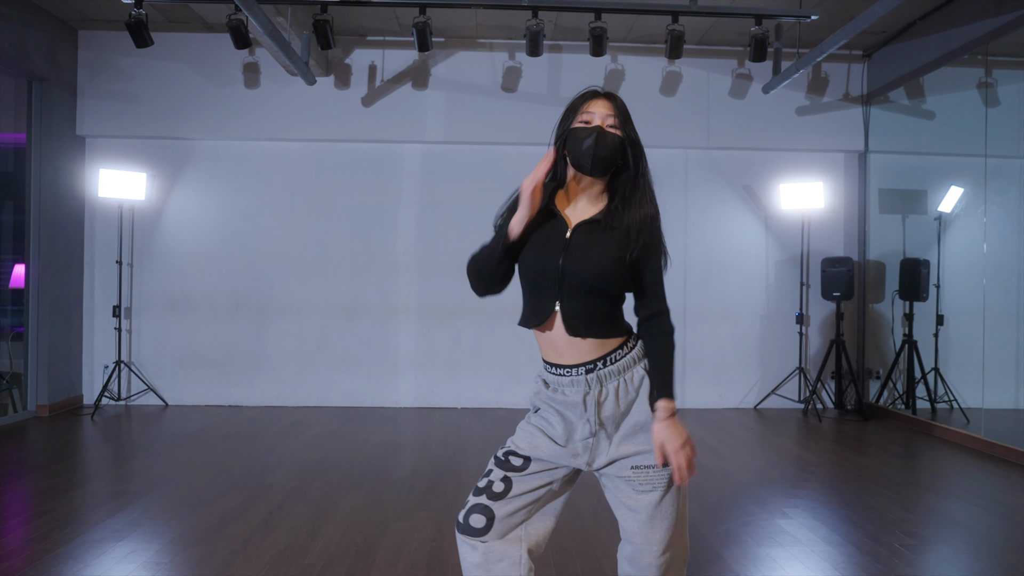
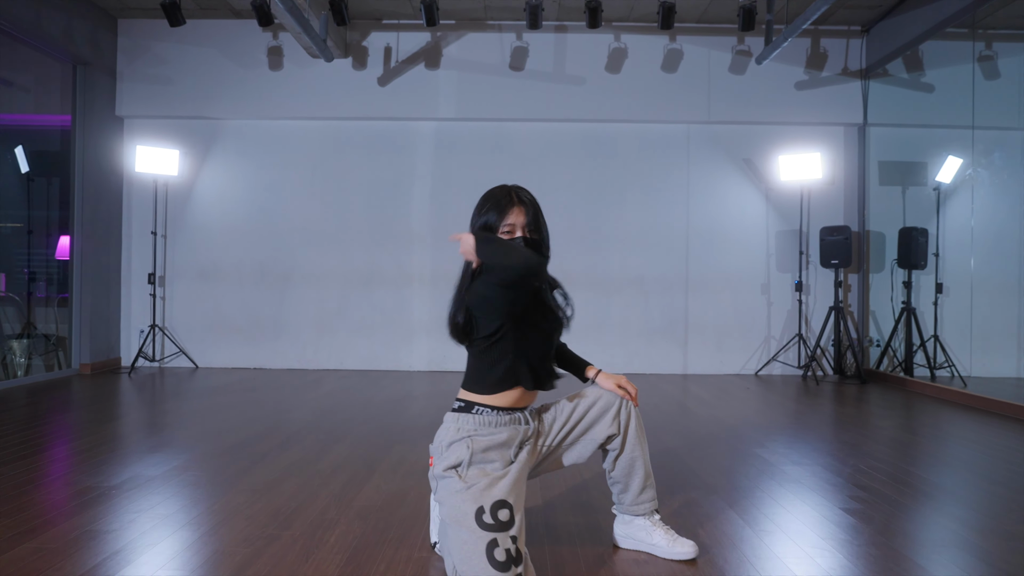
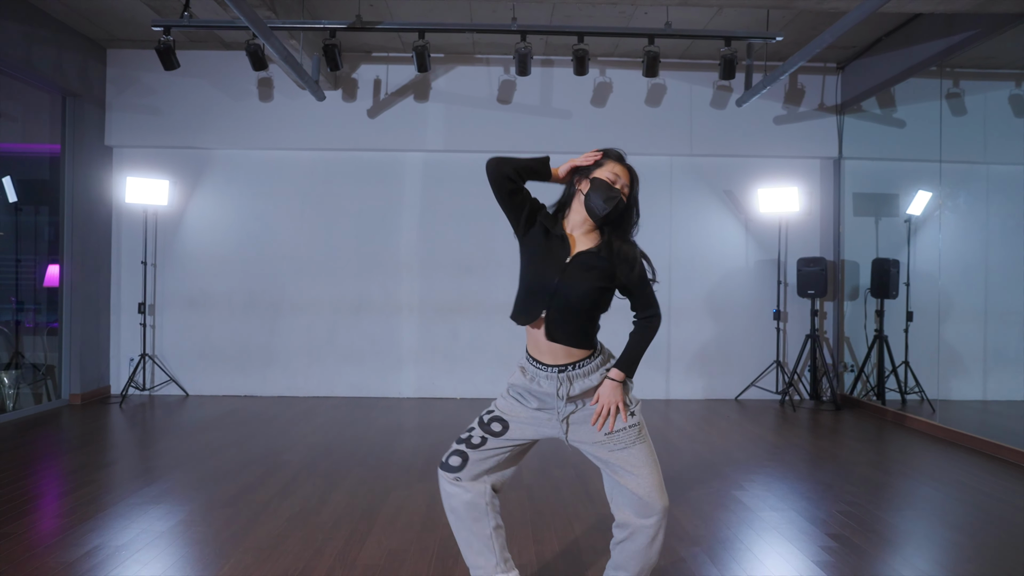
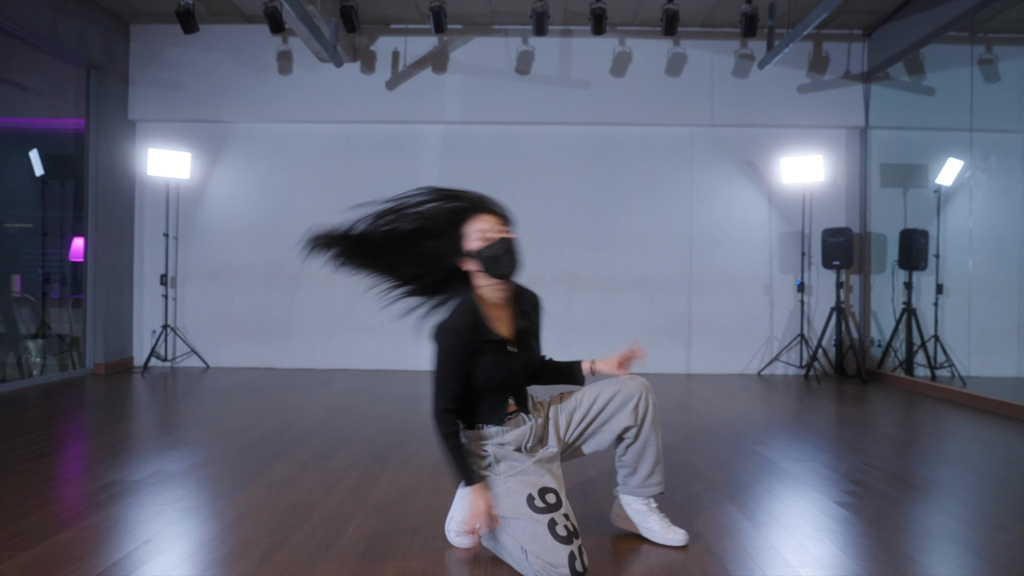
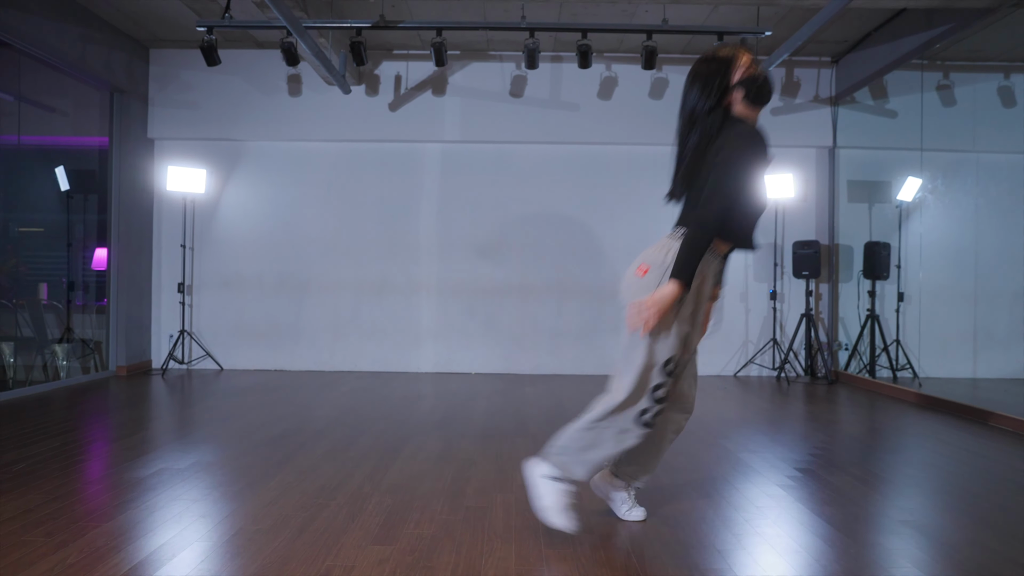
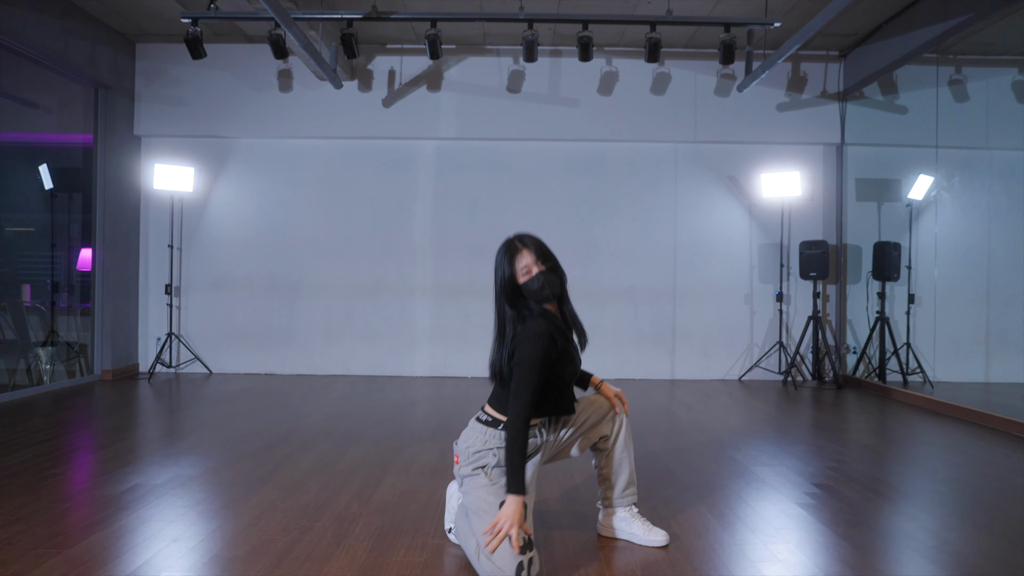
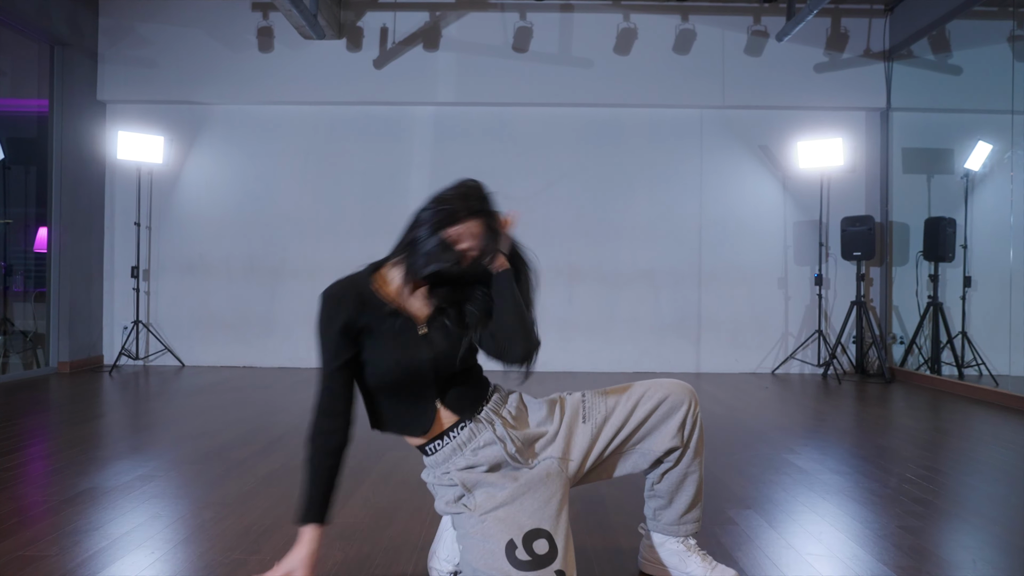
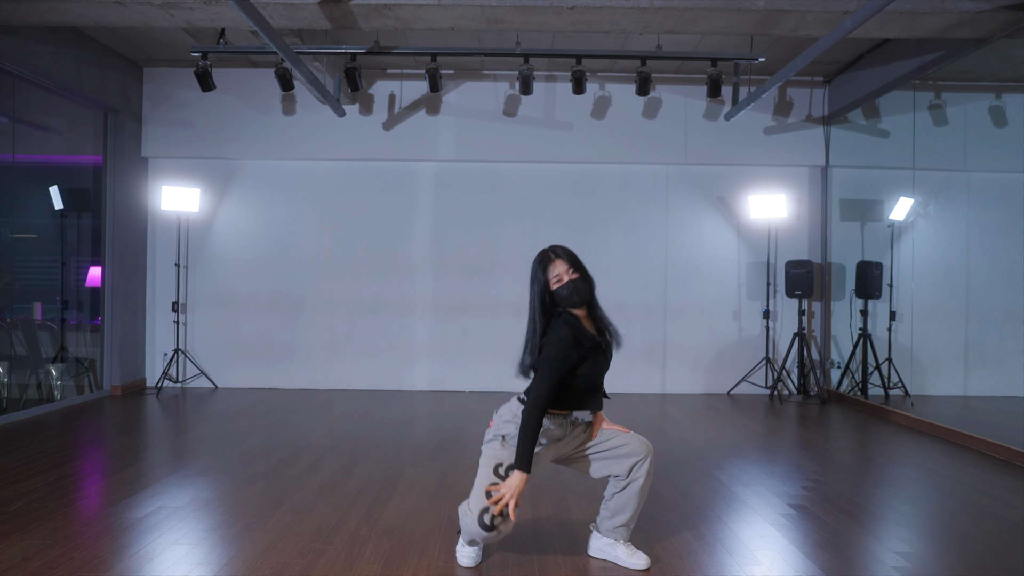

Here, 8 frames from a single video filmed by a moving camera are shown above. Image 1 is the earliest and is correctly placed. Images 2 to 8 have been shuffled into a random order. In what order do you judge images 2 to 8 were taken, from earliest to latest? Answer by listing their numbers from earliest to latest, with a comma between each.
3, 8, 6, 2, 7, 4, 5
